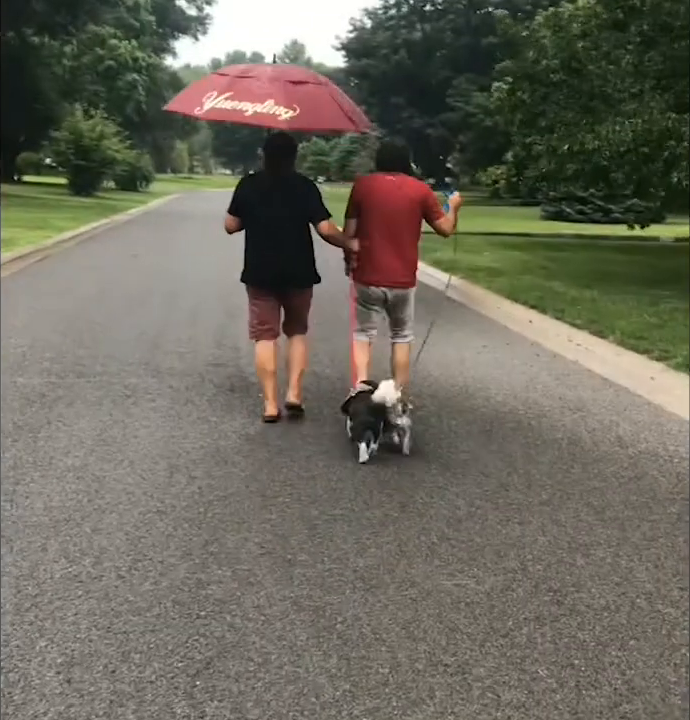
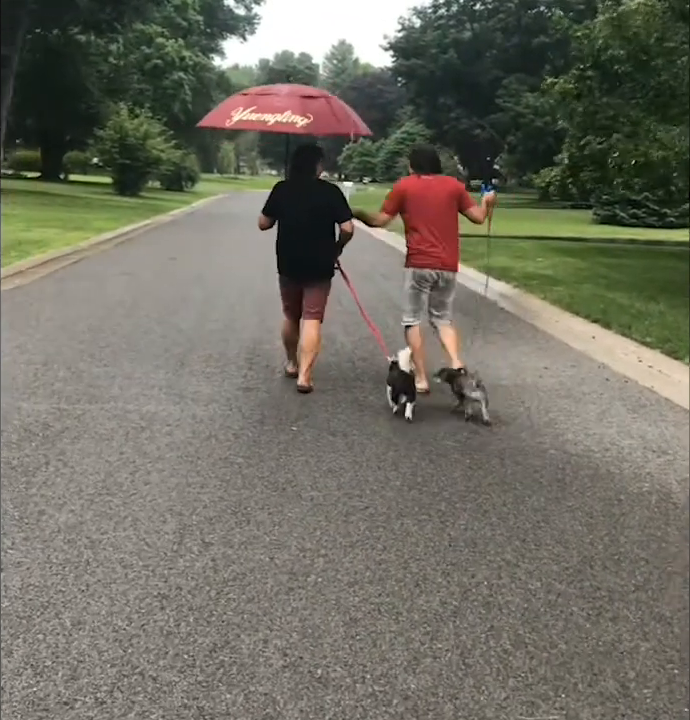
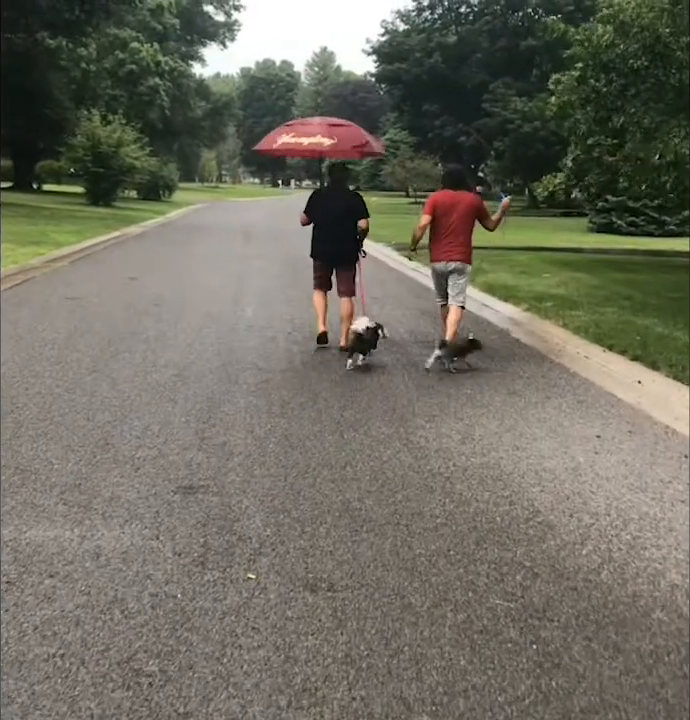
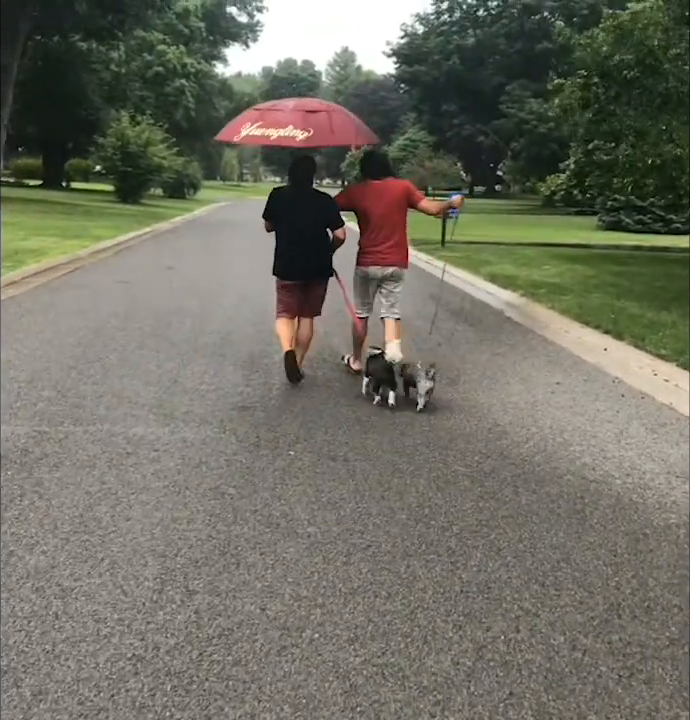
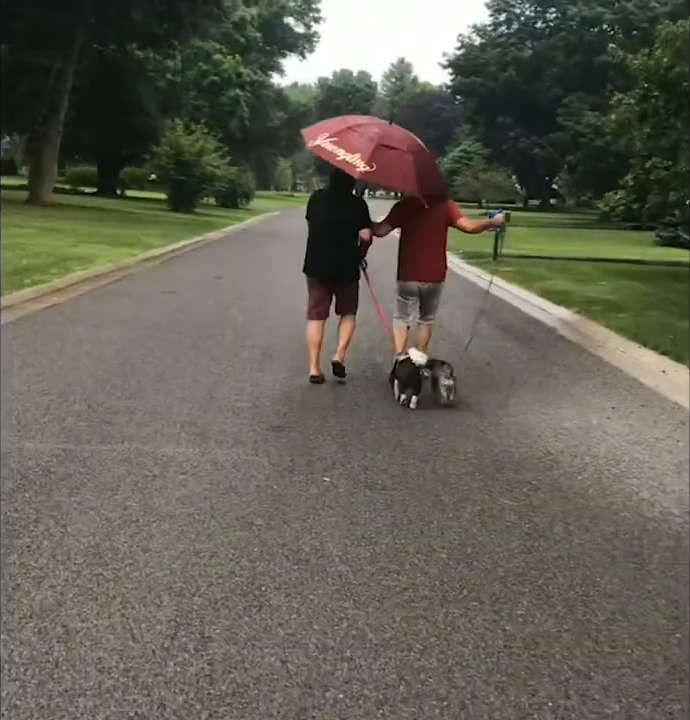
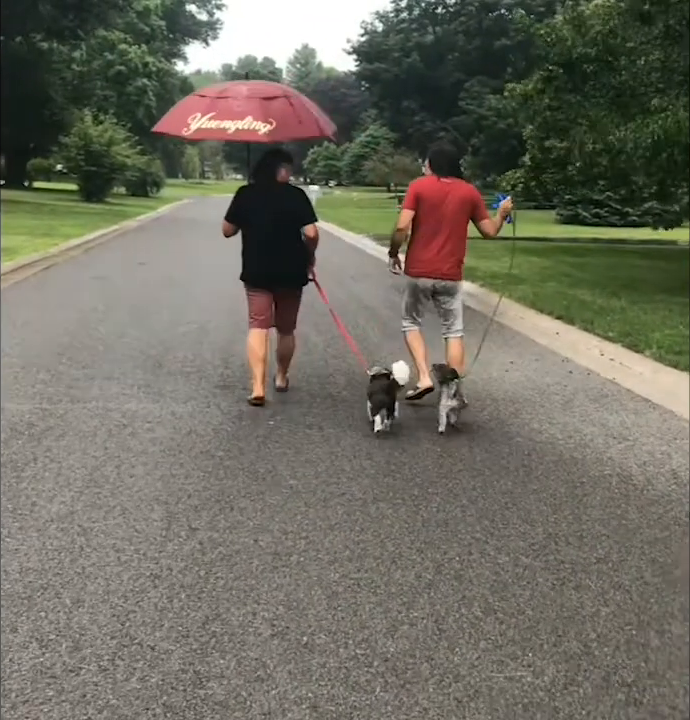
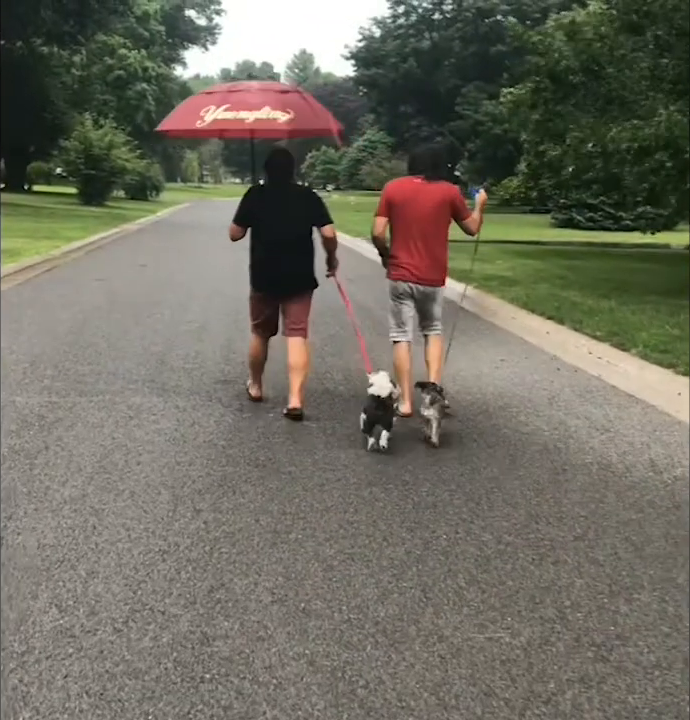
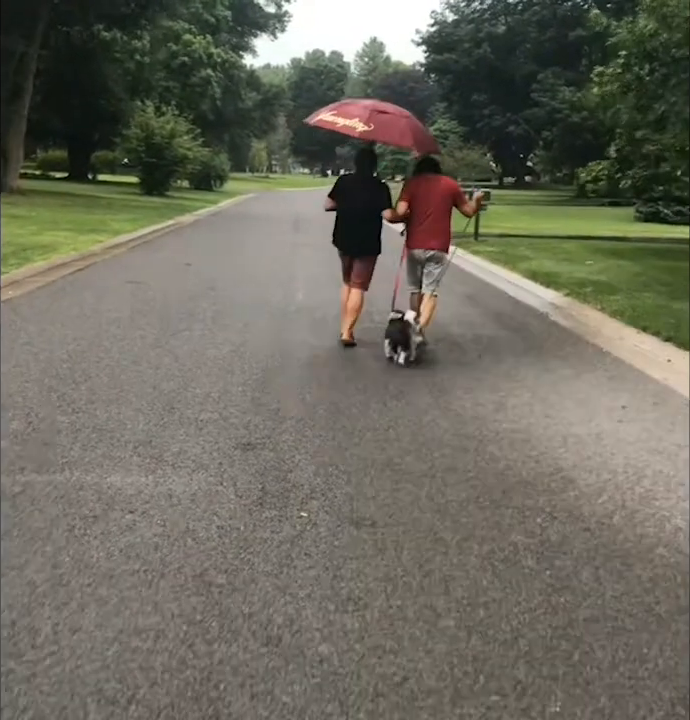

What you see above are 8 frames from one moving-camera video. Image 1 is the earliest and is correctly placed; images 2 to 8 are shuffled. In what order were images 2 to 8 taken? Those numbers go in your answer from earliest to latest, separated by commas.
7, 6, 2, 4, 5, 8, 3
